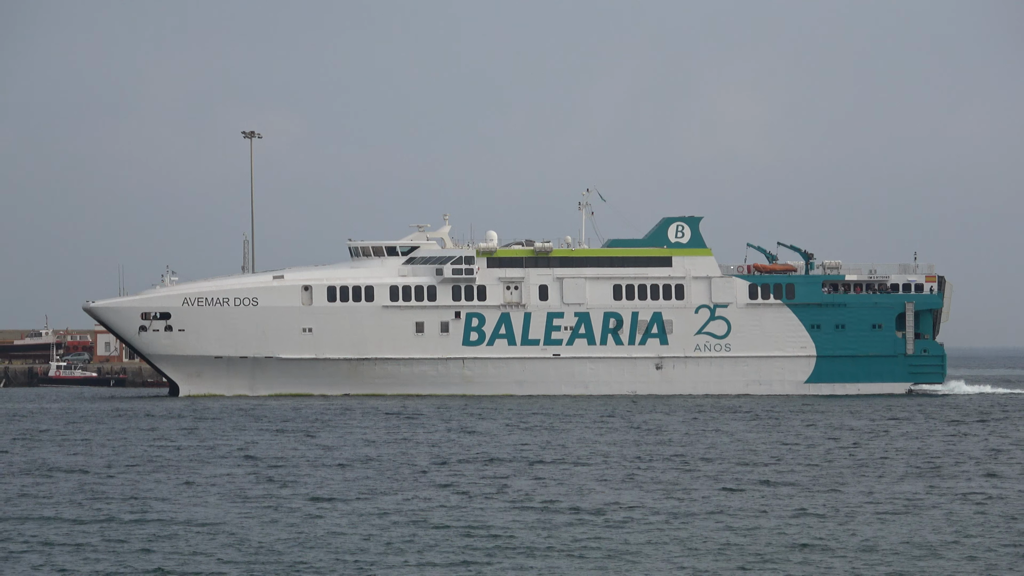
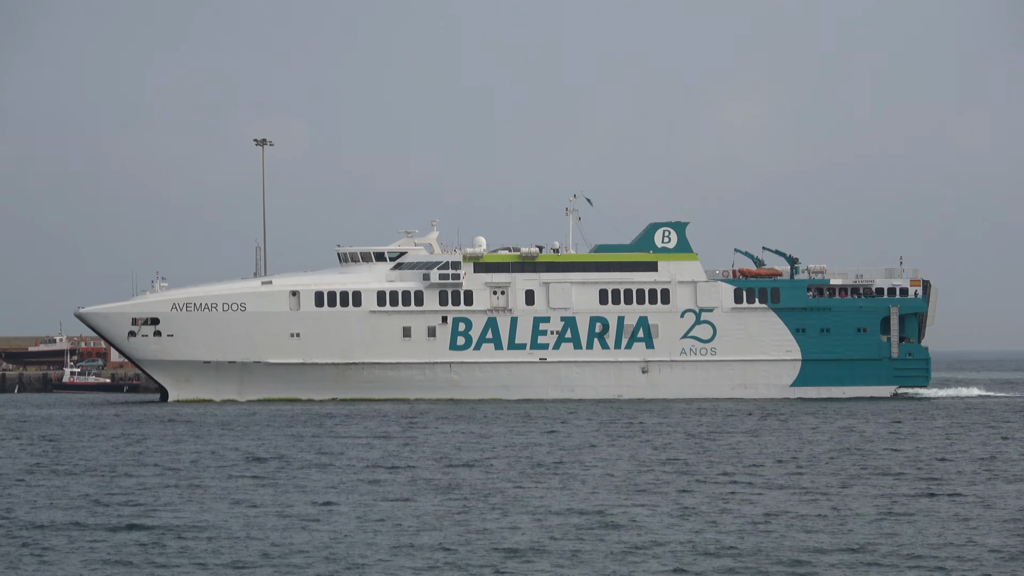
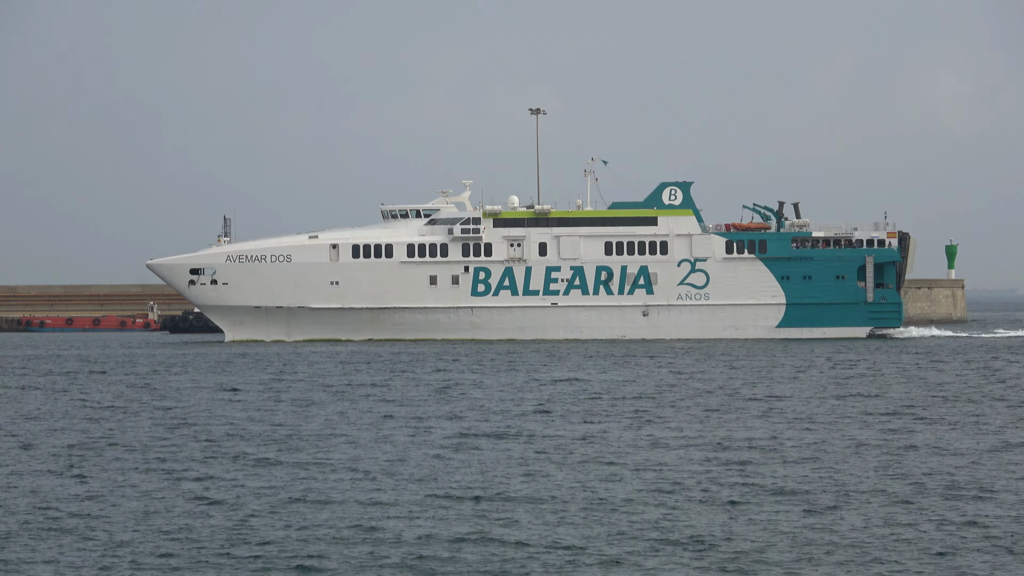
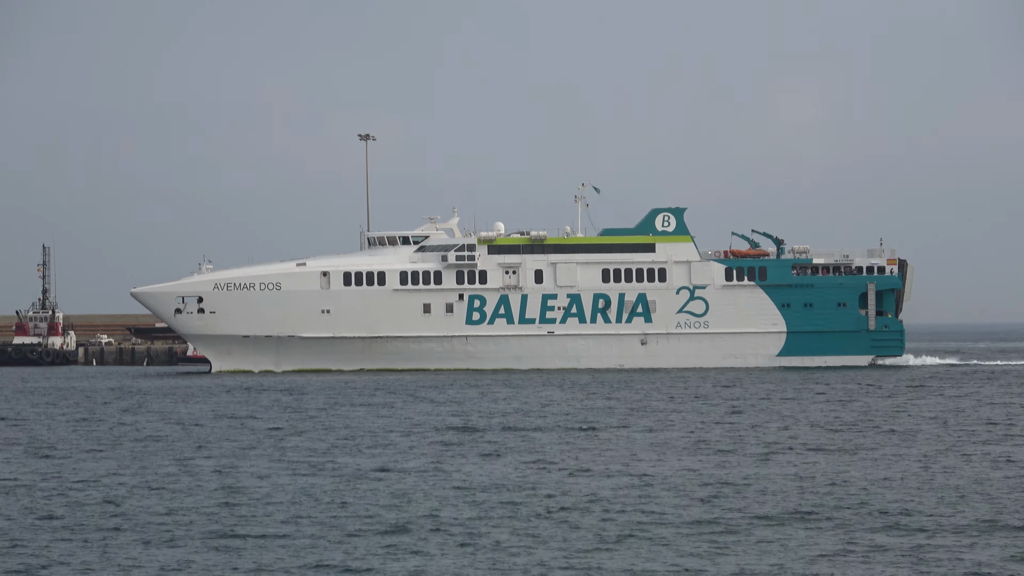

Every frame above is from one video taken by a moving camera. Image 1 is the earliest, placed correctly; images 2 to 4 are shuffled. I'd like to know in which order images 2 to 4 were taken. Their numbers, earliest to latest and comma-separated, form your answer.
2, 4, 3
